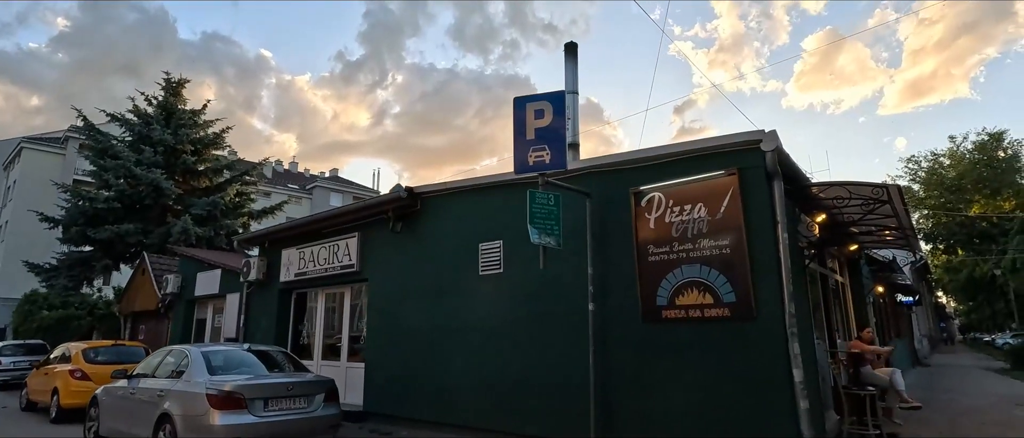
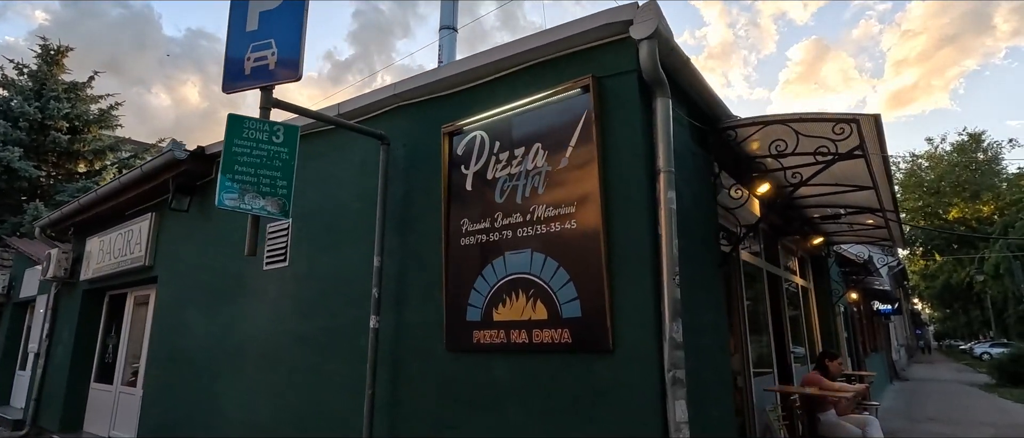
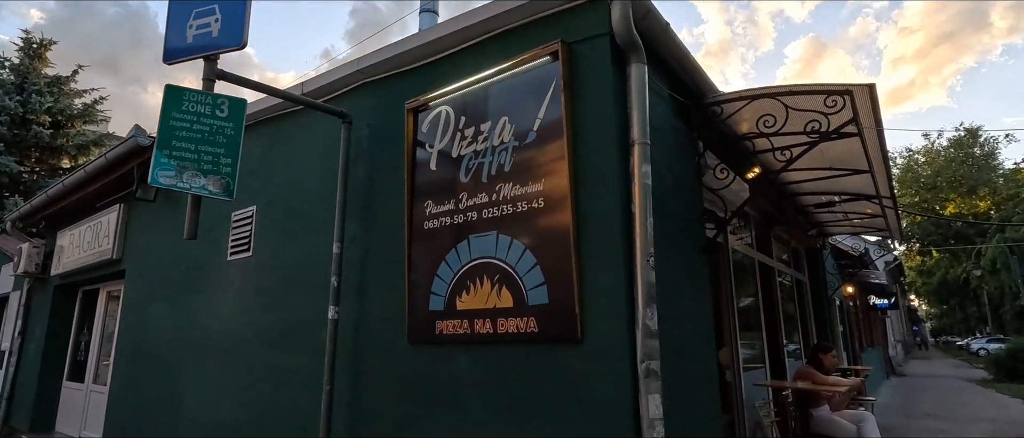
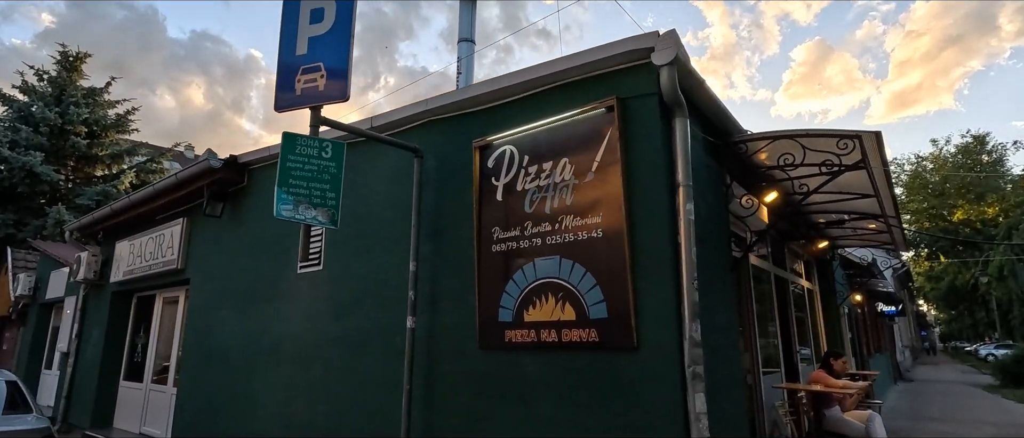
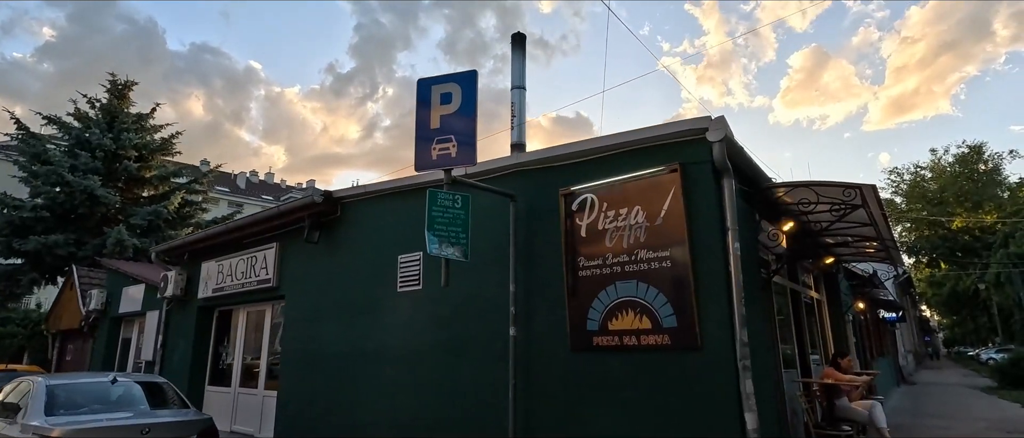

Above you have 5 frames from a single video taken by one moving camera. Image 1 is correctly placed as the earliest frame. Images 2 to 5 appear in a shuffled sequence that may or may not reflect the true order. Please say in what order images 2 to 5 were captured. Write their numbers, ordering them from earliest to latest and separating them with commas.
5, 4, 2, 3
